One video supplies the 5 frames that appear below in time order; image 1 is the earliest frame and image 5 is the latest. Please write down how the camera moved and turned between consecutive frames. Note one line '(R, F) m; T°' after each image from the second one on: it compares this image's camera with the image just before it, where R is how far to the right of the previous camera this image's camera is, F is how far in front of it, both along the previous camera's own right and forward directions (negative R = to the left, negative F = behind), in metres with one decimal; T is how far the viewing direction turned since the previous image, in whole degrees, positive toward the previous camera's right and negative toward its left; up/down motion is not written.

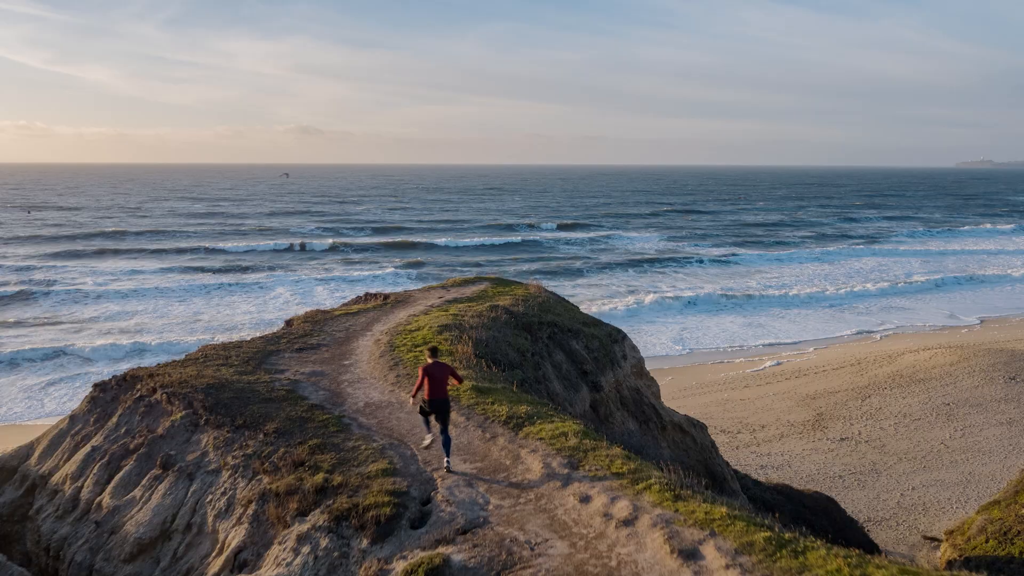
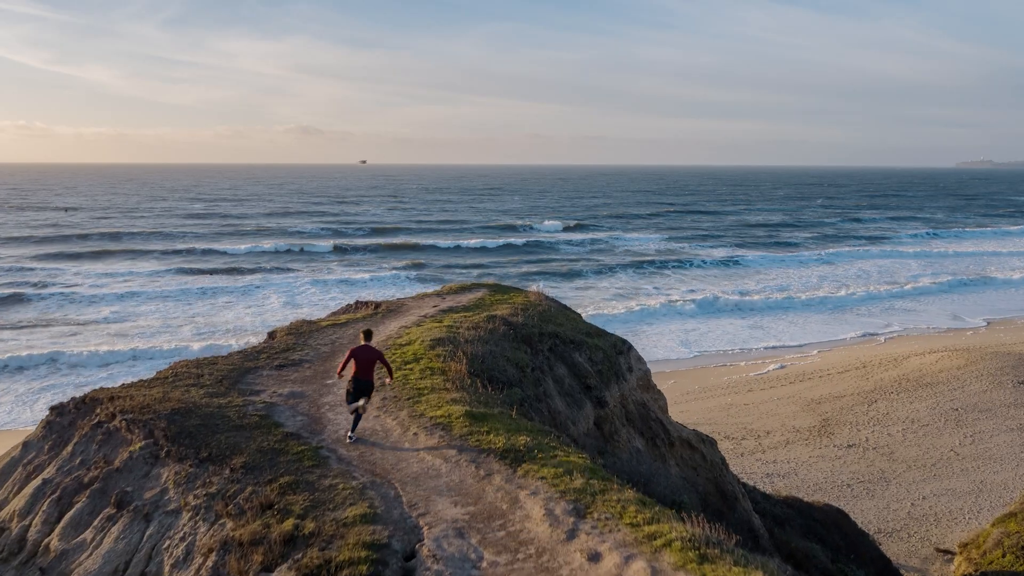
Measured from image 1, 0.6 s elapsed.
(0.0, +0.4) m; 0°
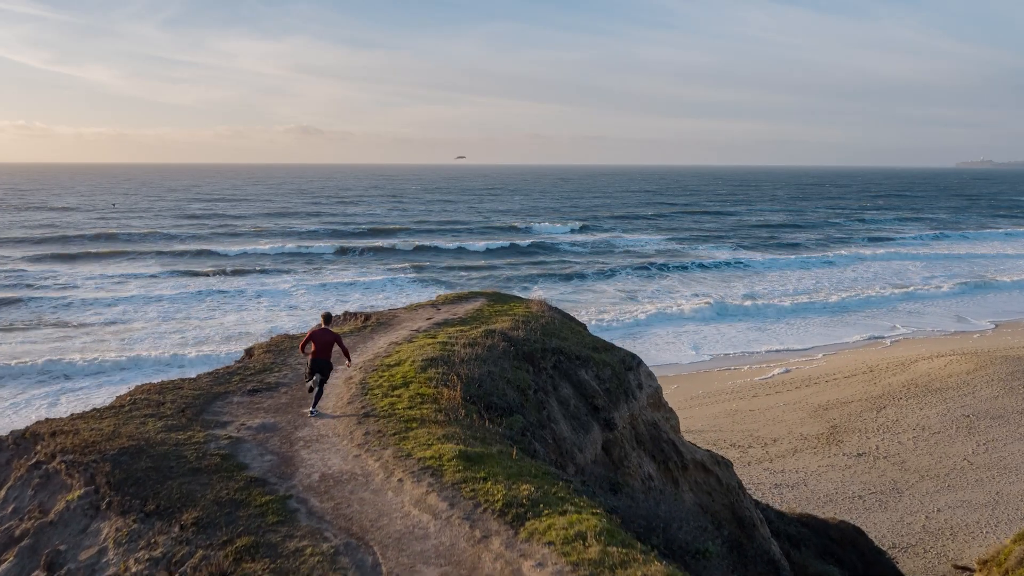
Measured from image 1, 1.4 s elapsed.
(0.0, +0.5) m; 0°
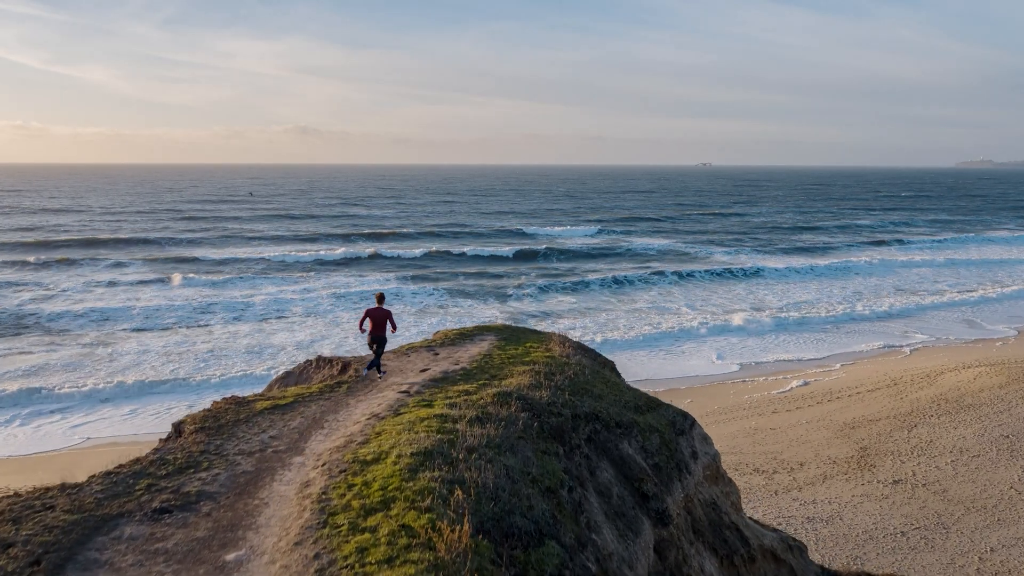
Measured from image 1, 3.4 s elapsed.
(-0.2, +1.4) m; 0°
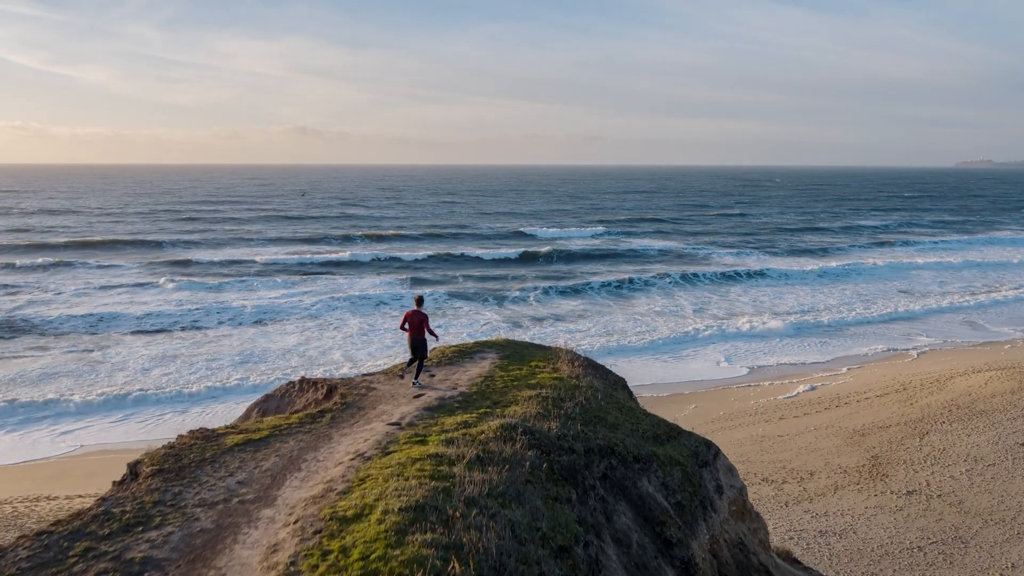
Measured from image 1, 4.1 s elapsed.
(0.0, +0.5) m; 0°
